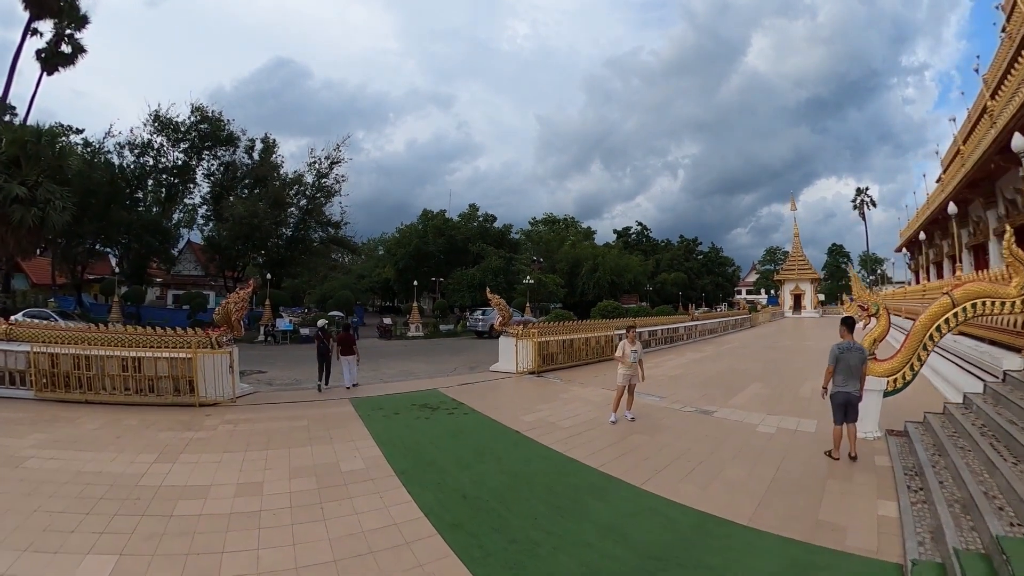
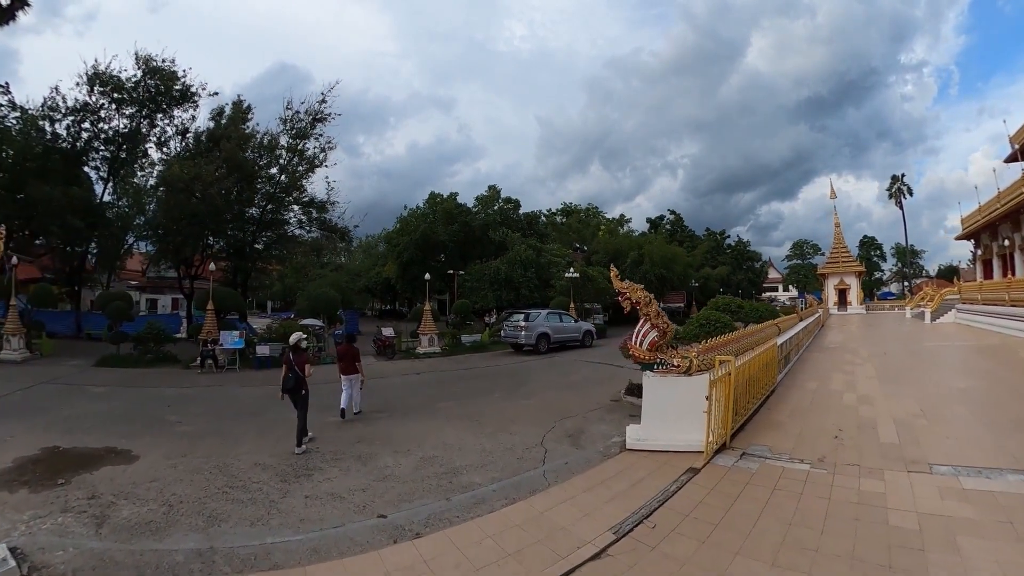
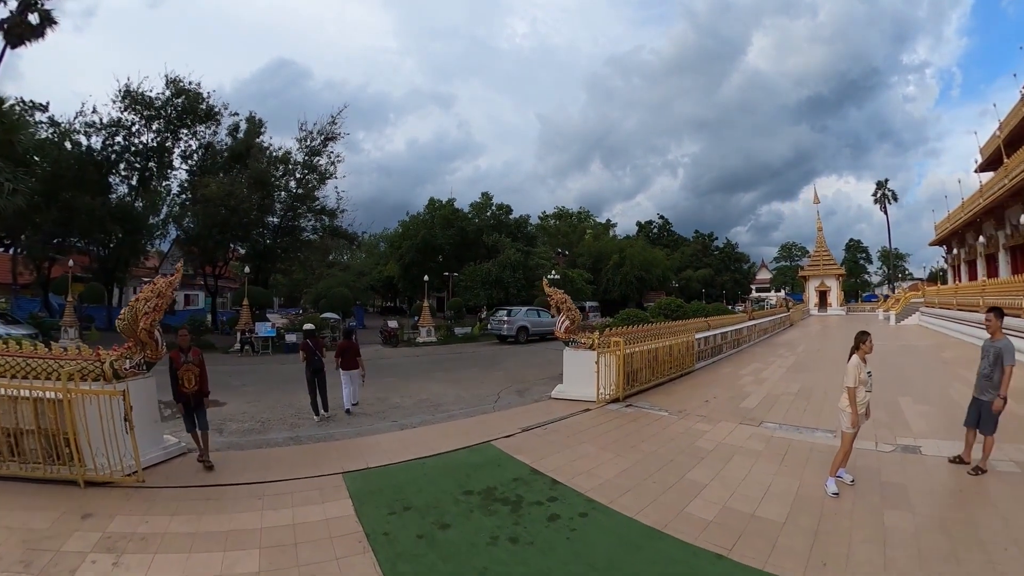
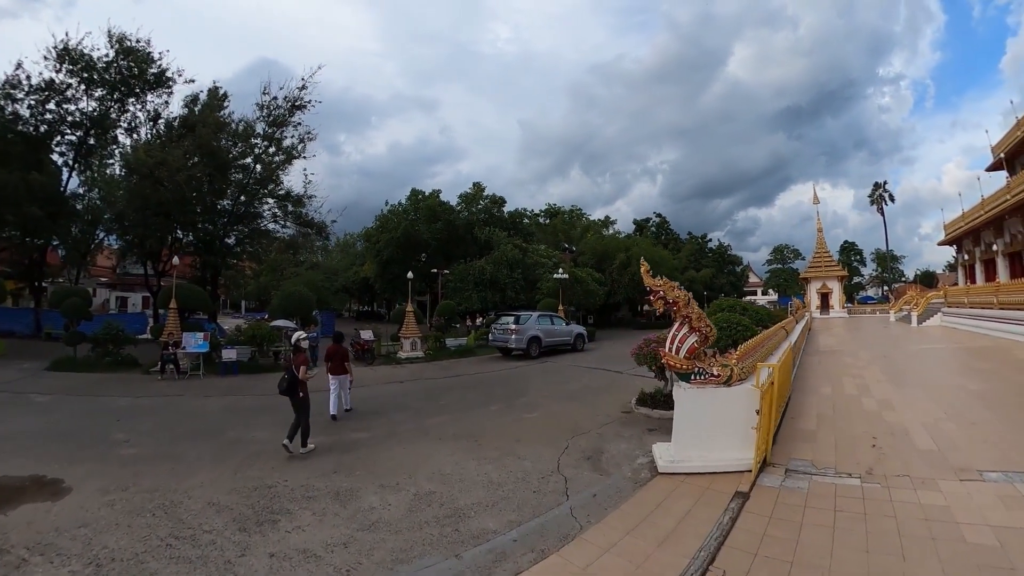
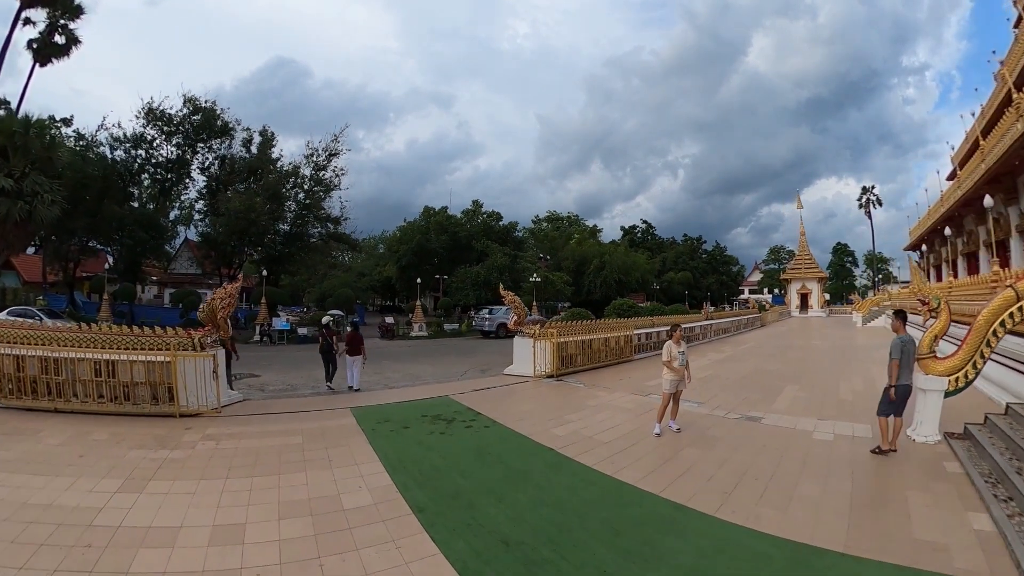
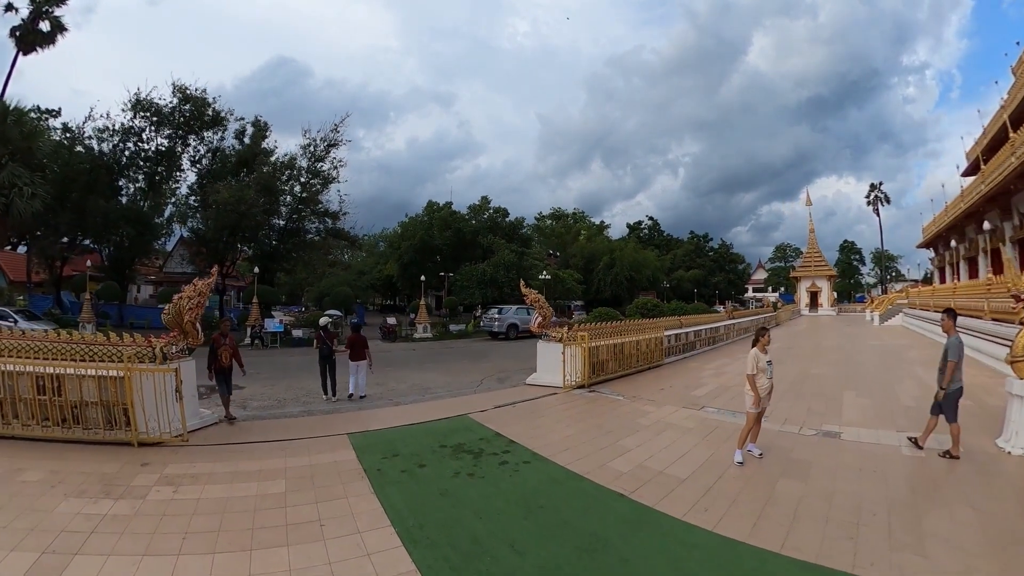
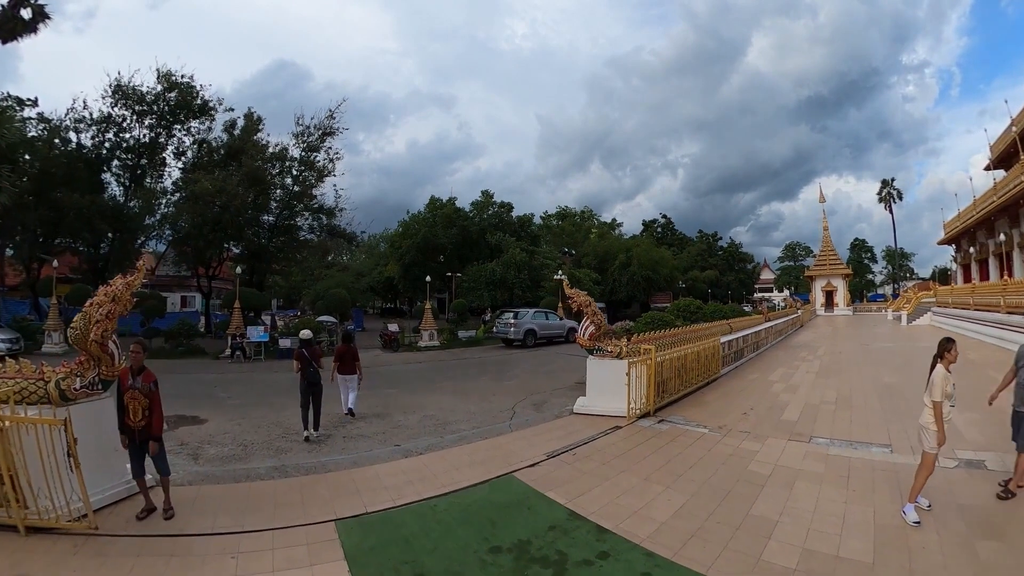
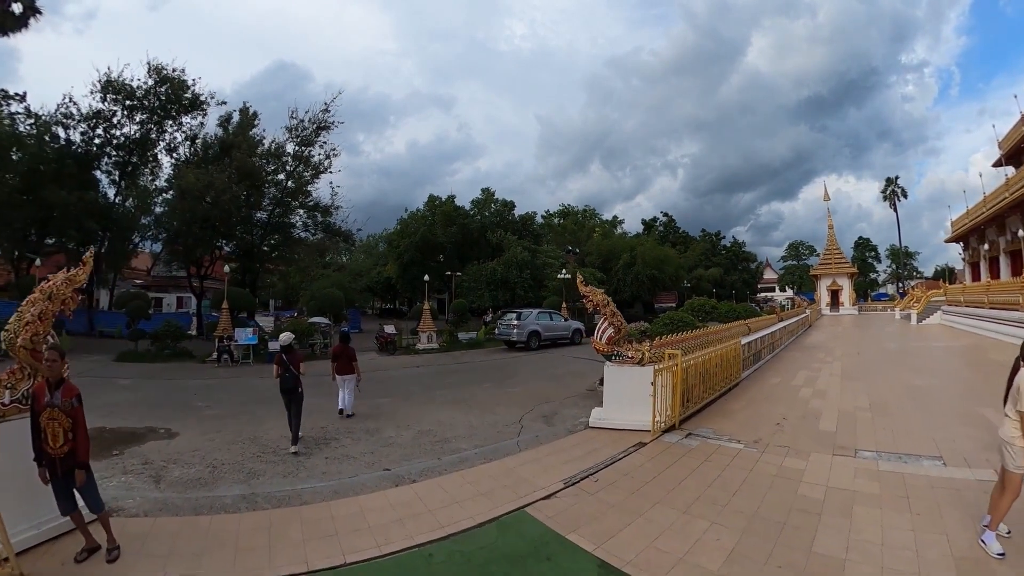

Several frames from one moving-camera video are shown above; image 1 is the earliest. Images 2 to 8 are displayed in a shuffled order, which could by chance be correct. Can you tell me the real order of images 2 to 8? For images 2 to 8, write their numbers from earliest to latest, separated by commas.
5, 6, 3, 7, 8, 2, 4
